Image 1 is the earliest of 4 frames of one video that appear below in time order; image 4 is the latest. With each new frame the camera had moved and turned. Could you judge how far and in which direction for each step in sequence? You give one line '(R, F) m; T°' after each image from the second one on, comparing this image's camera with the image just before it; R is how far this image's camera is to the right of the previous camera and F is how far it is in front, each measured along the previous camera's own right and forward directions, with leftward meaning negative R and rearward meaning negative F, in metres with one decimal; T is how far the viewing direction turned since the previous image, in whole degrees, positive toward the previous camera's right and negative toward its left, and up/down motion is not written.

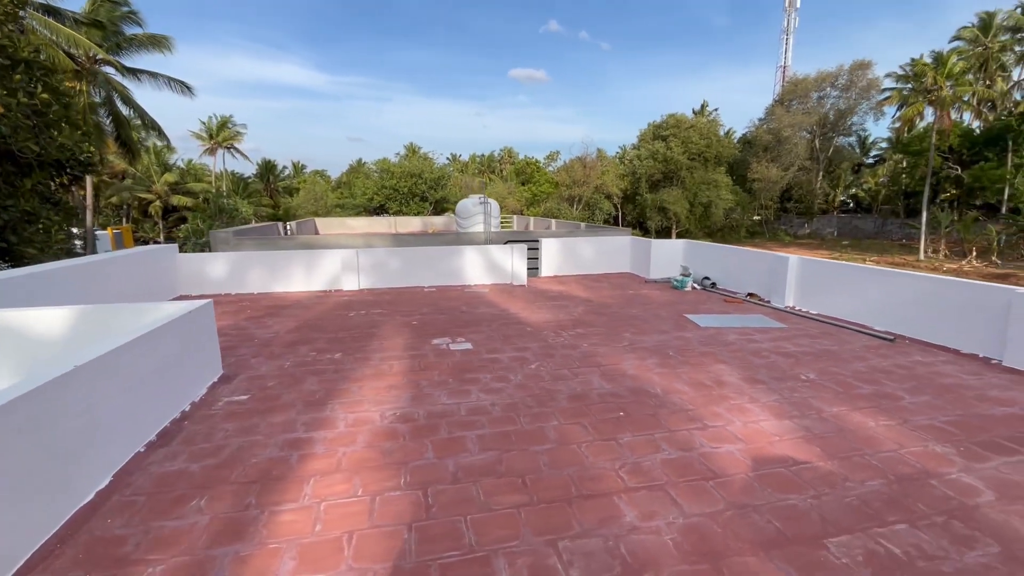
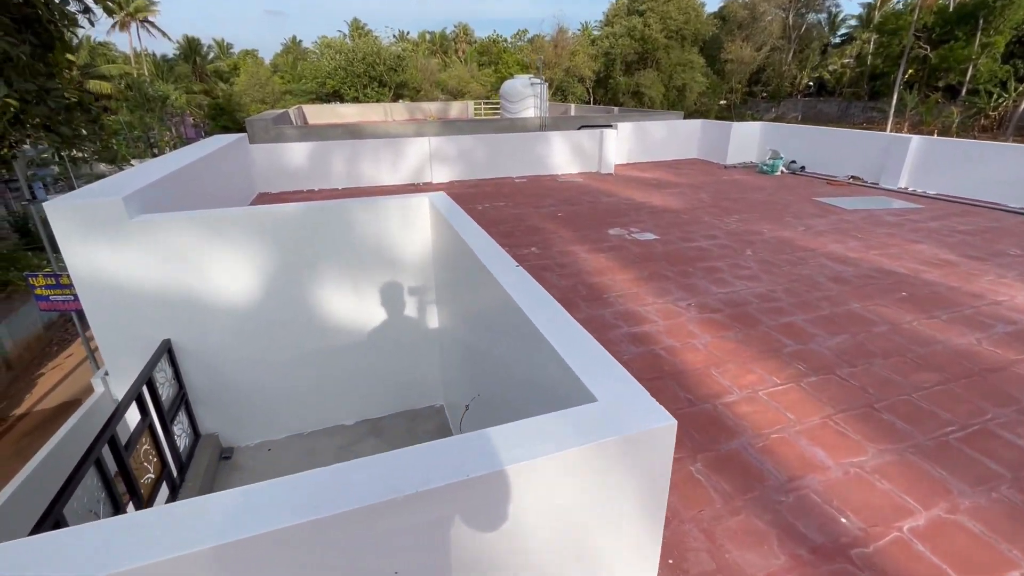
(-2.4, +0.4) m; +5°
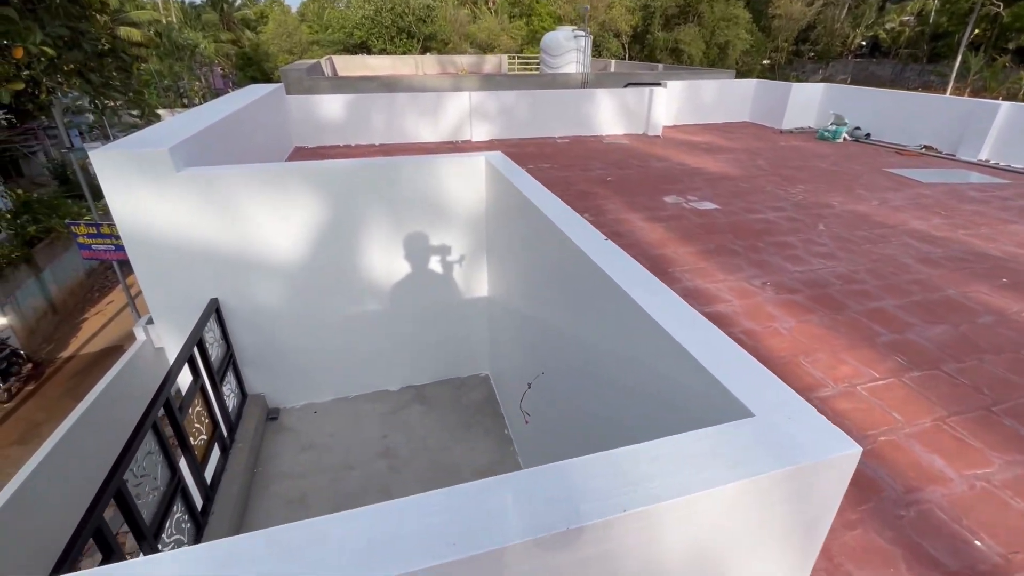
(-0.3, +0.2) m; -2°
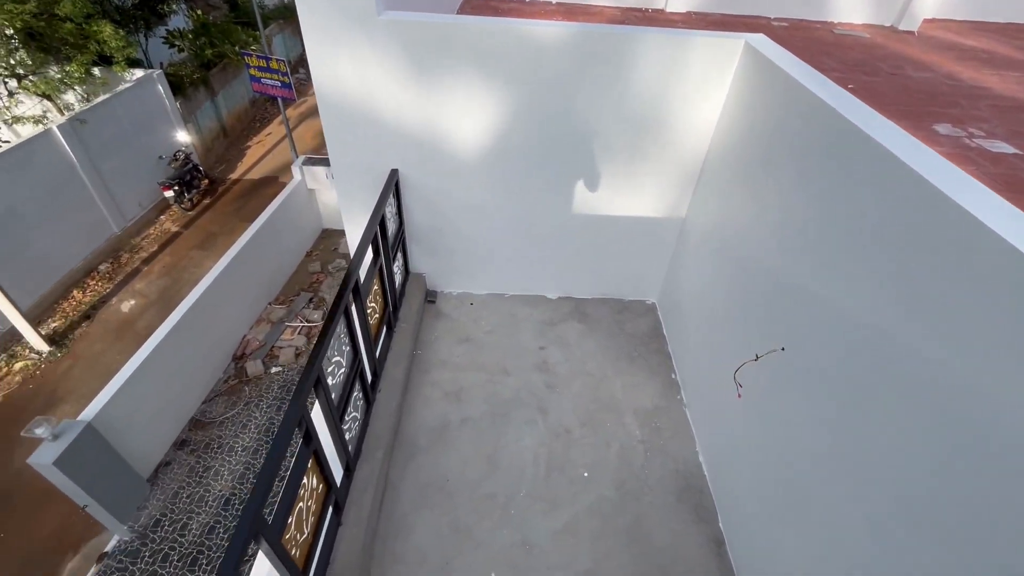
(-0.6, +0.4) m; -11°
